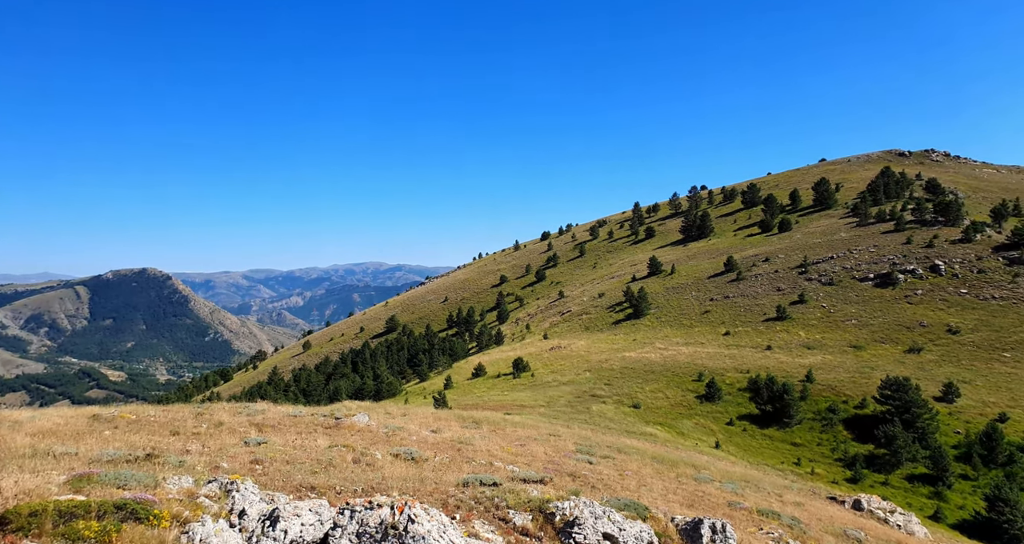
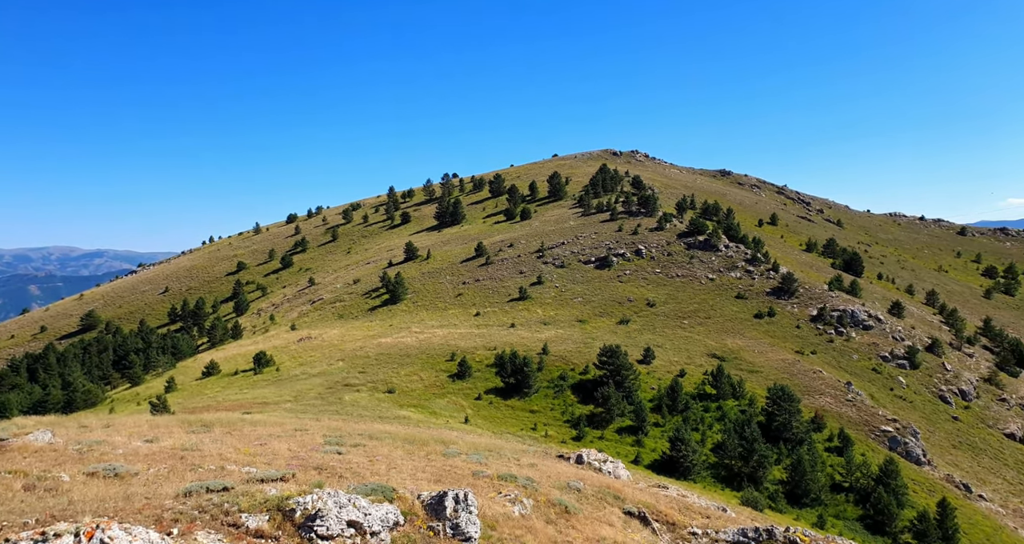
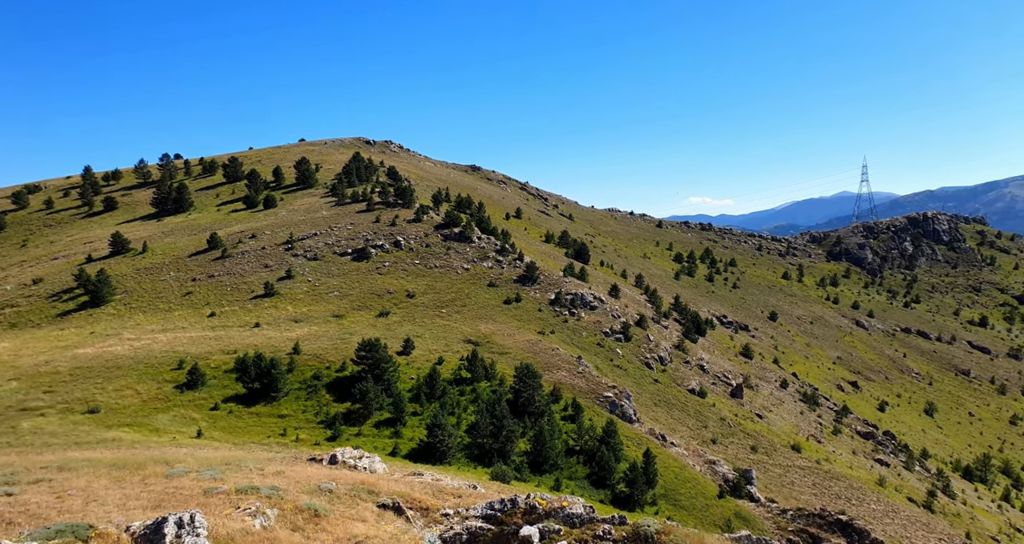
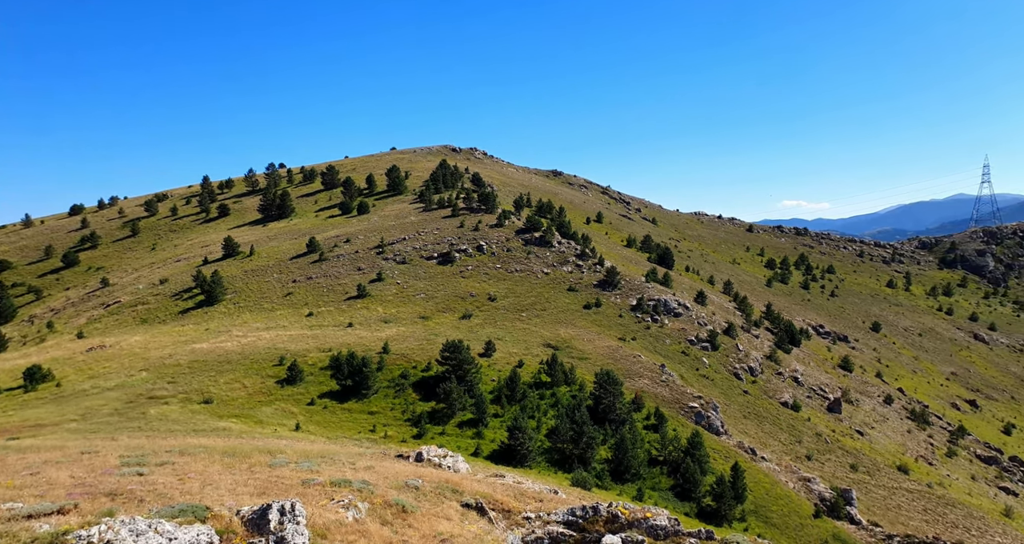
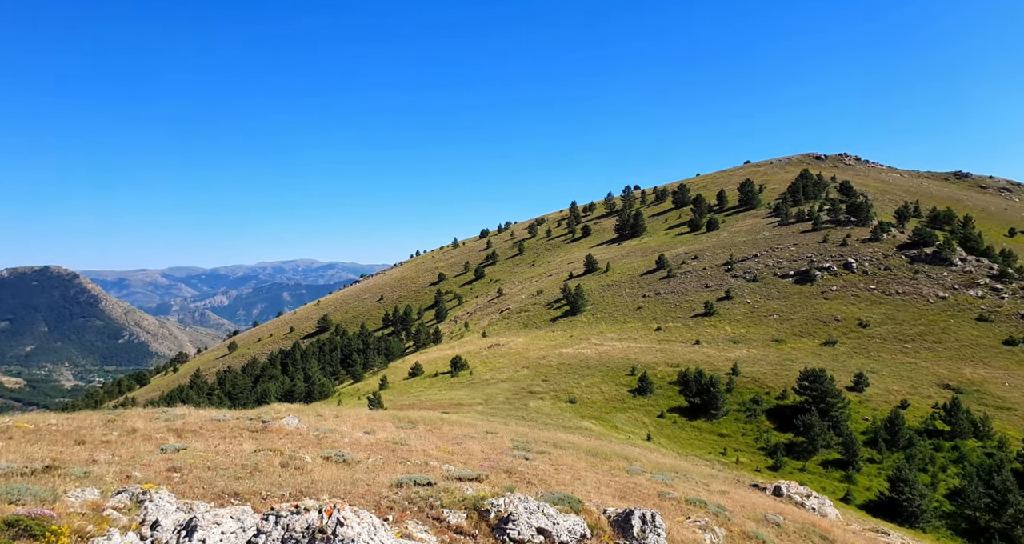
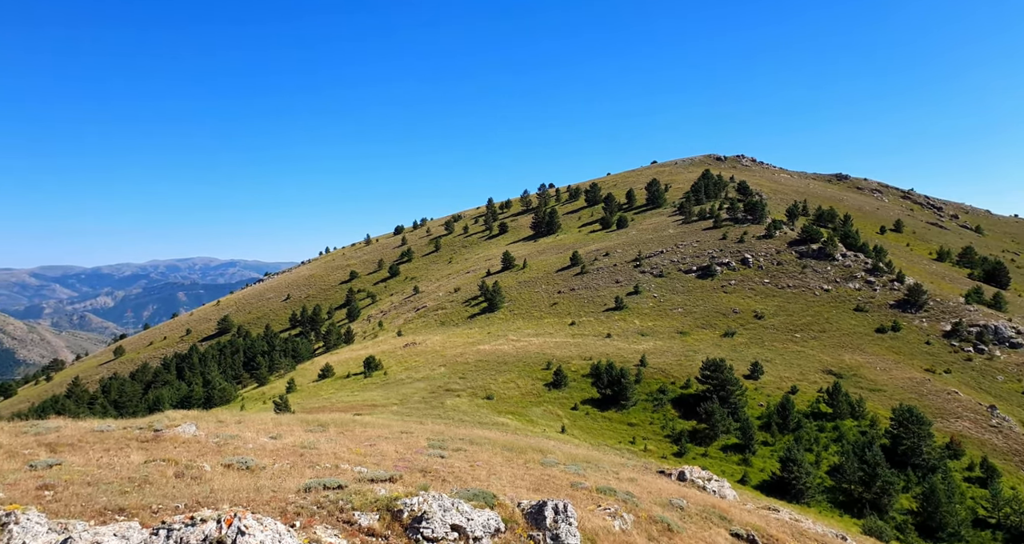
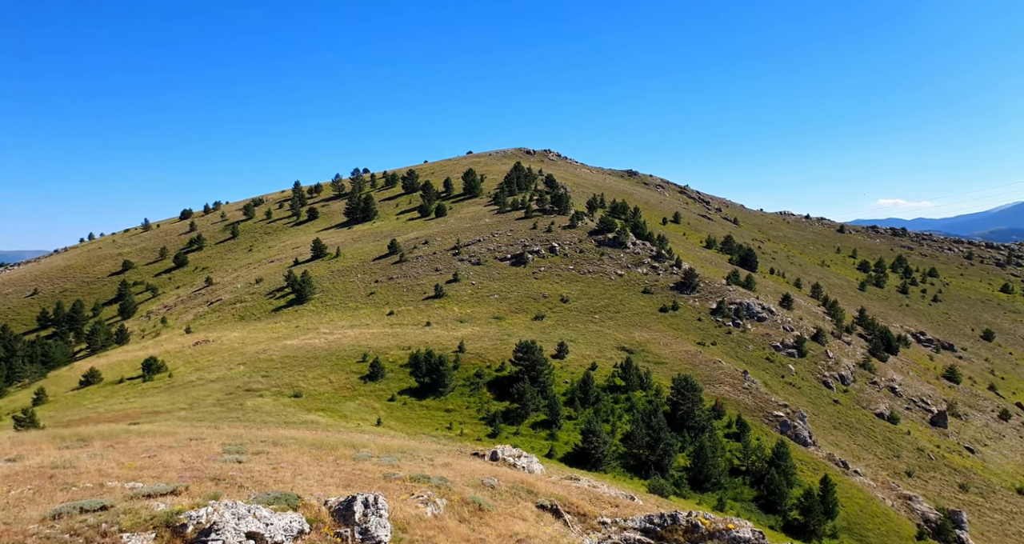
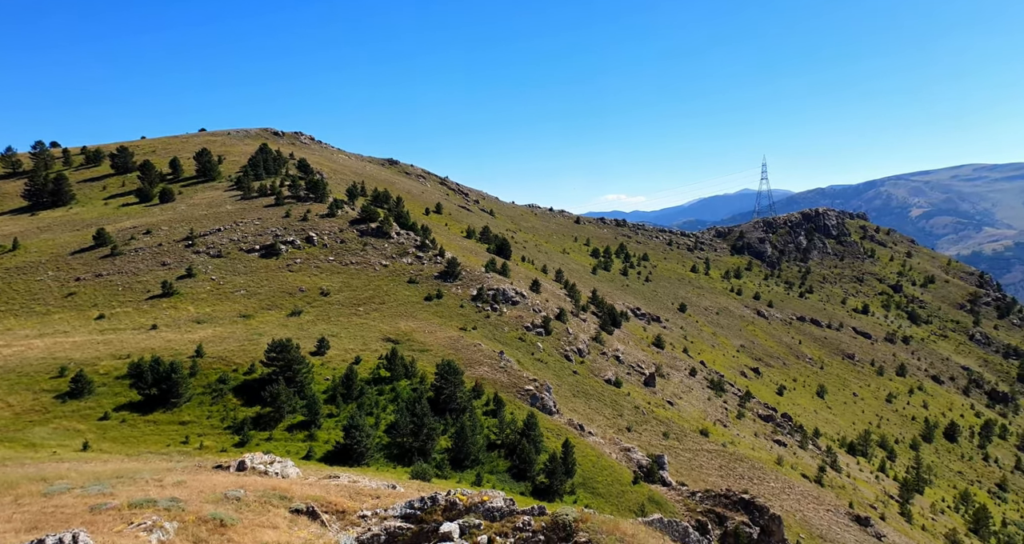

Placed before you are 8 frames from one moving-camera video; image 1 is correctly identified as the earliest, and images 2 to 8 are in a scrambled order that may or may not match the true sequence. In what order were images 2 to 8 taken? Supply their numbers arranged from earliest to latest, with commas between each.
5, 6, 2, 7, 4, 3, 8
